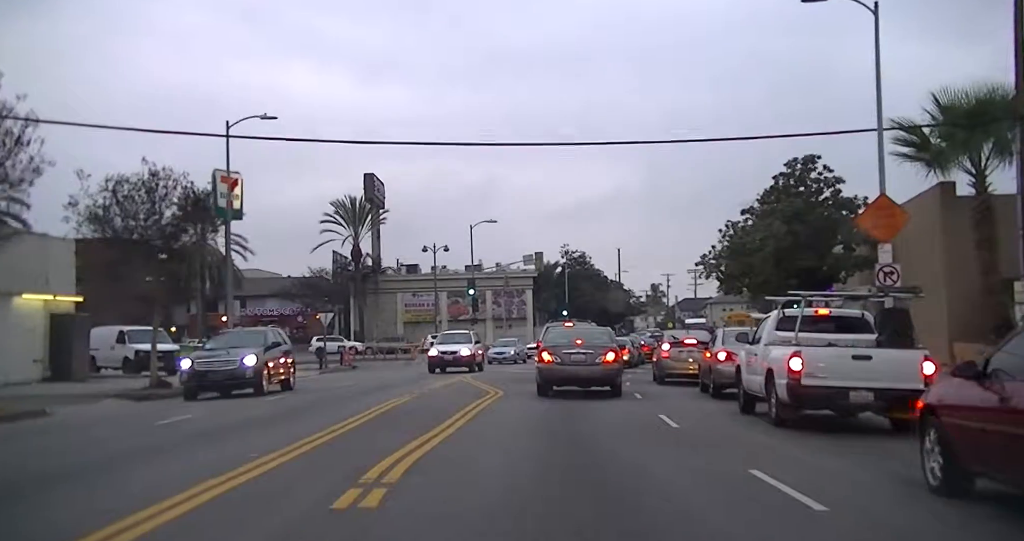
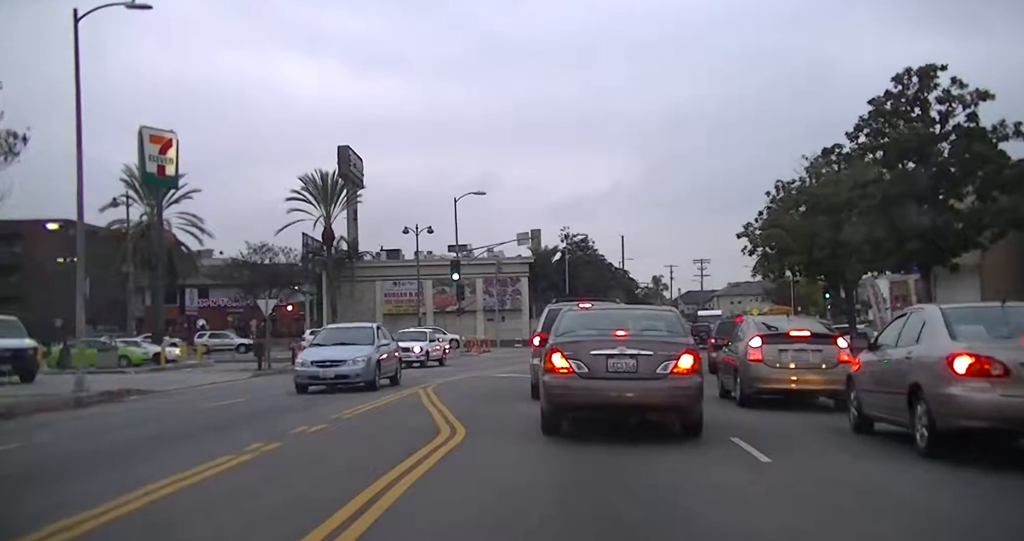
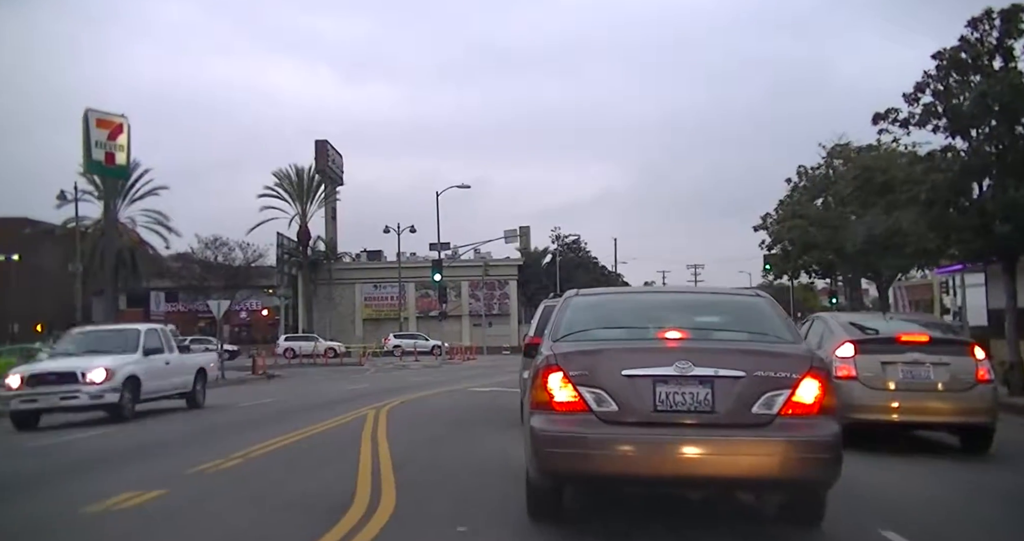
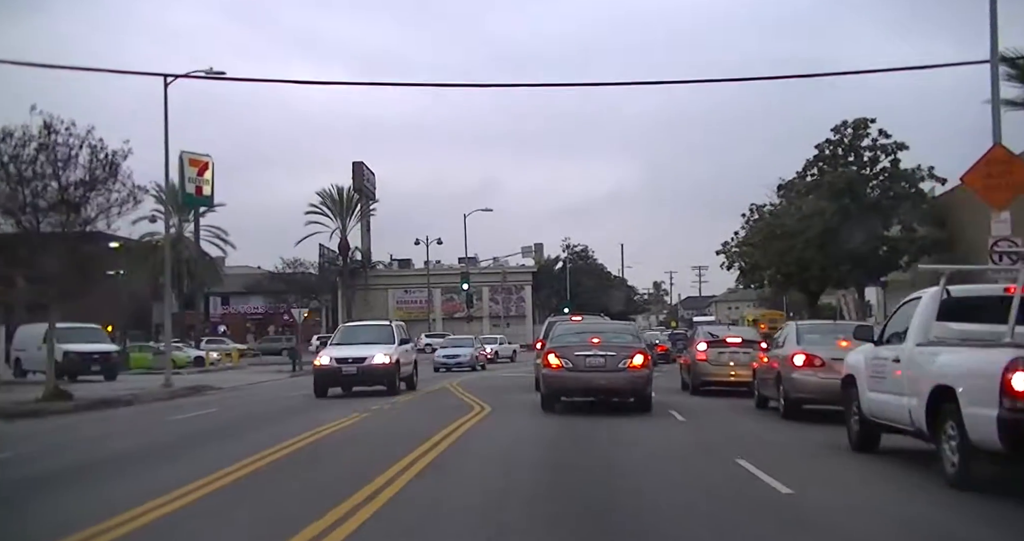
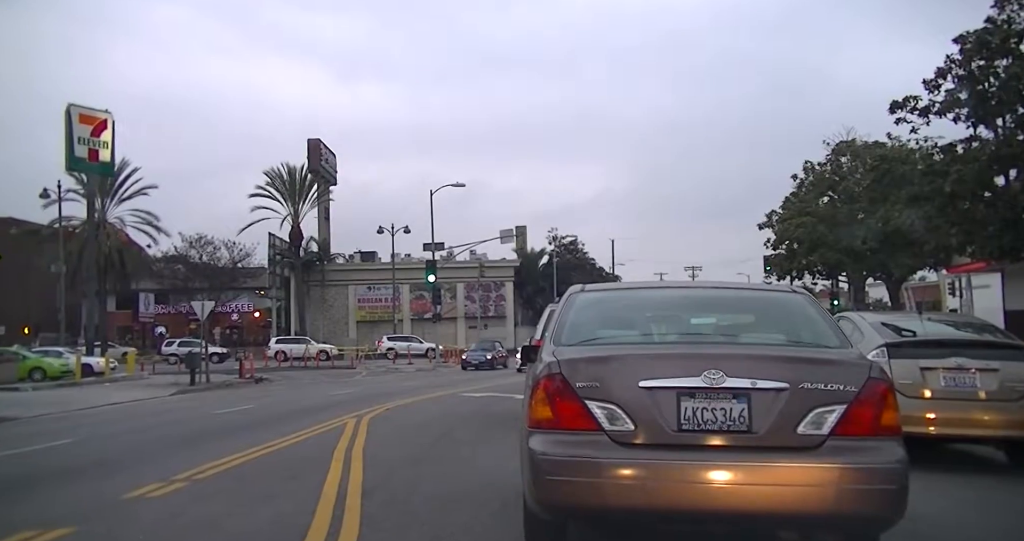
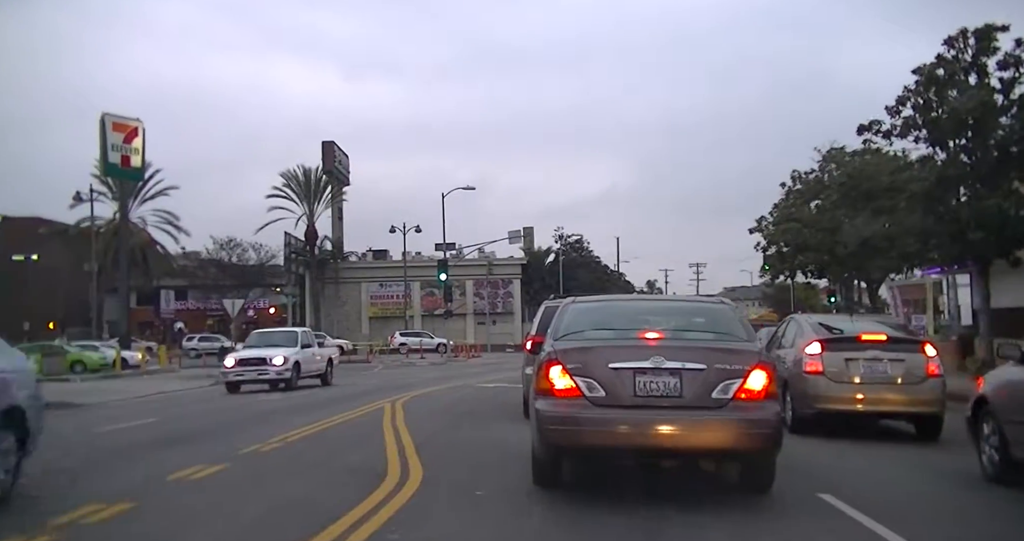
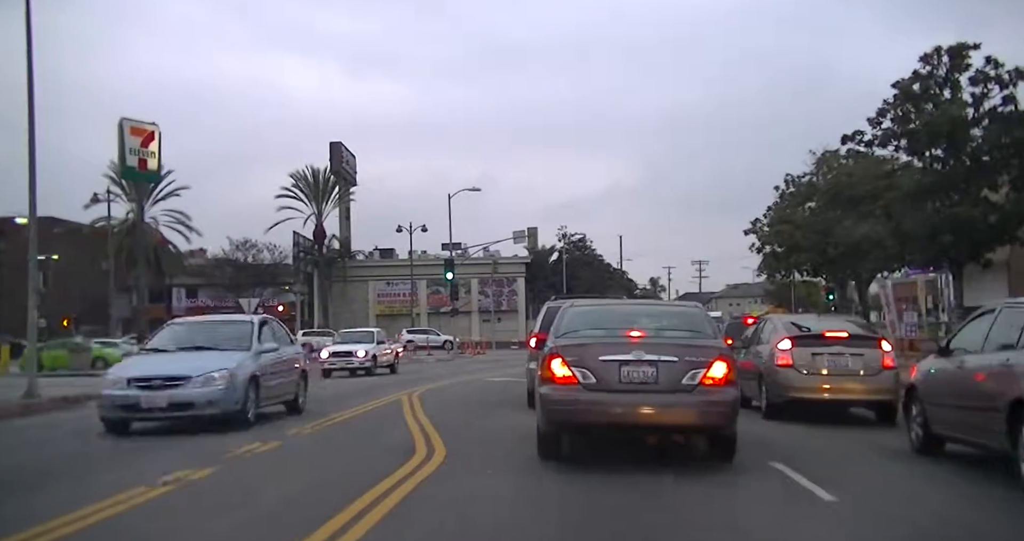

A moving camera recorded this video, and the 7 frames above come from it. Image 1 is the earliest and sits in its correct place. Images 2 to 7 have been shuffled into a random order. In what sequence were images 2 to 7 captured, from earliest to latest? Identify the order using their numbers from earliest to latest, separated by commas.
4, 2, 7, 6, 3, 5
